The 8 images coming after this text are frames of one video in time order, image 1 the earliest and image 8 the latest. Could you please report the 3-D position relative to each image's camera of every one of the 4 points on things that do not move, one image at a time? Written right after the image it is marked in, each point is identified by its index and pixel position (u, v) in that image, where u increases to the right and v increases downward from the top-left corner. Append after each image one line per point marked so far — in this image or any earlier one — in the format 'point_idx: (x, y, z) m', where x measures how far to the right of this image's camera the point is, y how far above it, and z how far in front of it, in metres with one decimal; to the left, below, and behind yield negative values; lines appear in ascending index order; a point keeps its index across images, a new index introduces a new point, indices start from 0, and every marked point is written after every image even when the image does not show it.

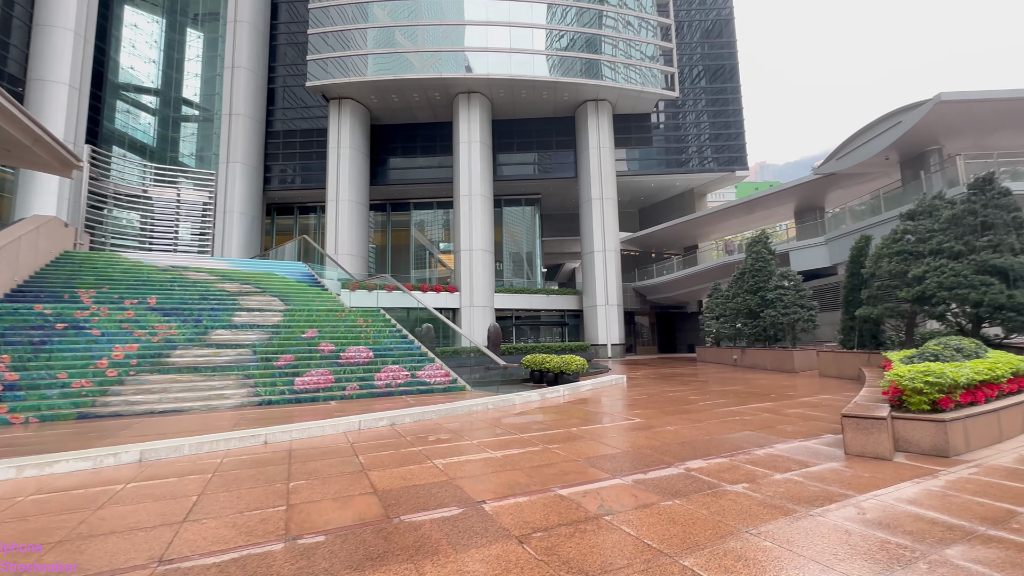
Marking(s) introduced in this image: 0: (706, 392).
0: (+4.6, -2.5, +10.7) m
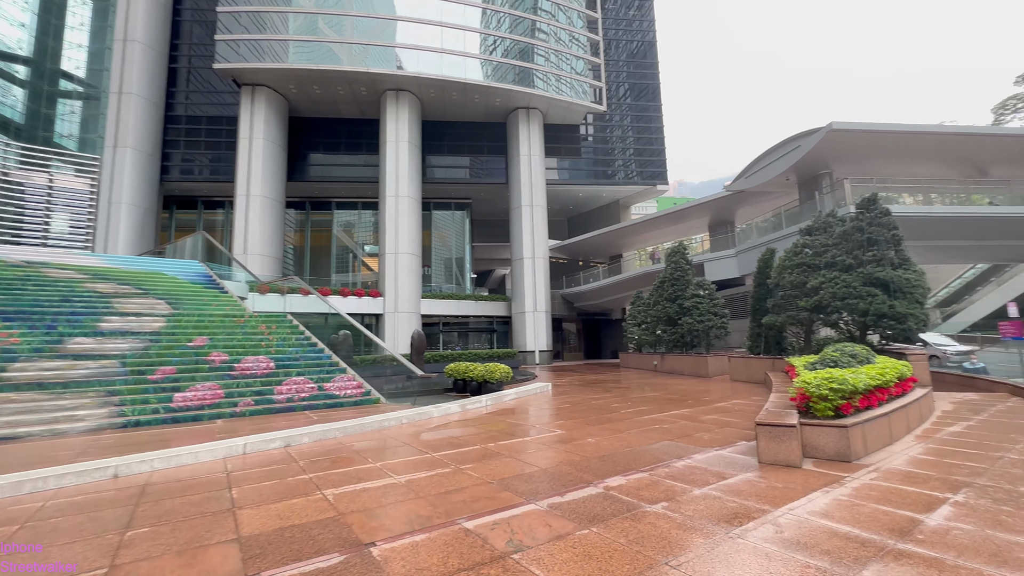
0: (+2.8, -2.7, +10.8) m
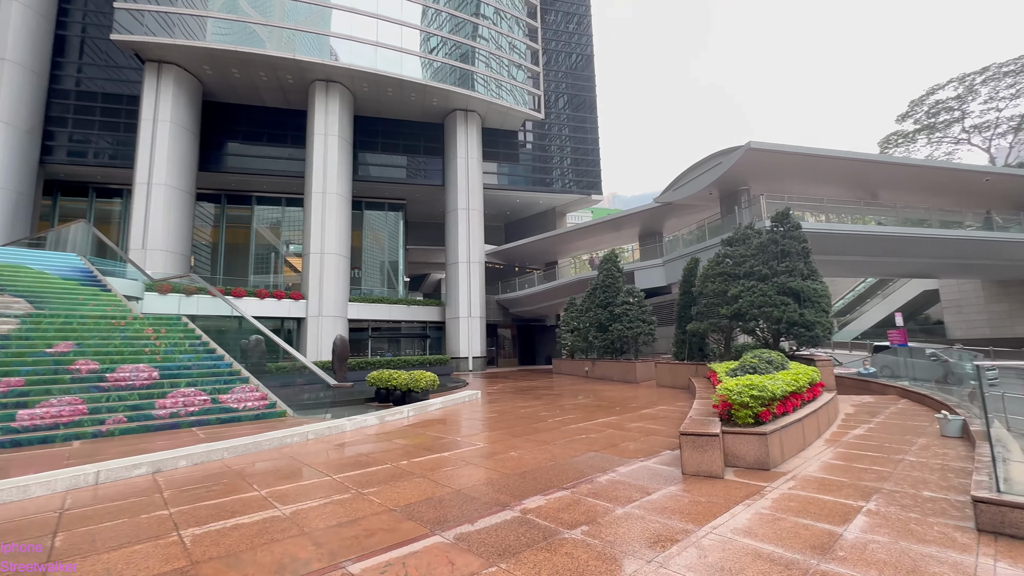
0: (+1.1, -2.8, +10.6) m
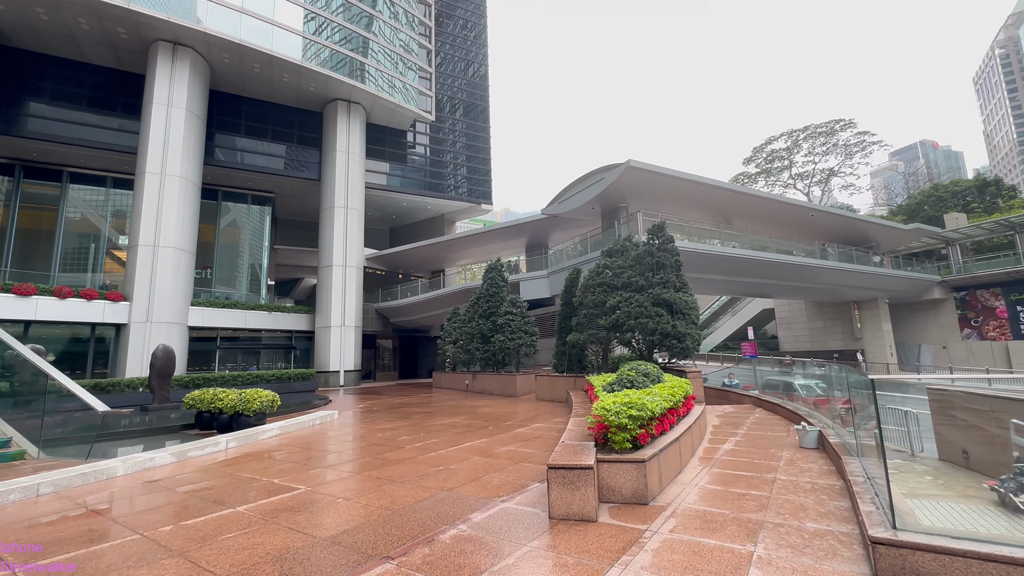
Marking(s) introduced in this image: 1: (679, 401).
0: (-1.8, -2.9, +9.4) m
1: (+2.1, -1.5, +5.7) m
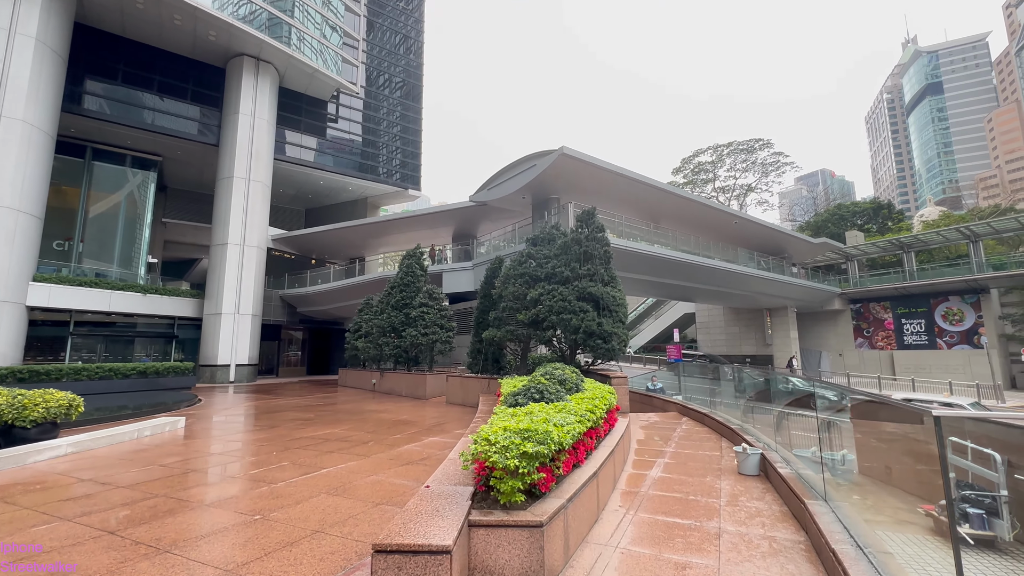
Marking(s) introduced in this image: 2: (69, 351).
0: (-3.6, -2.5, +7.5) m
1: (+0.9, -1.3, +4.5) m
2: (-19.6, -2.8, +19.9) m
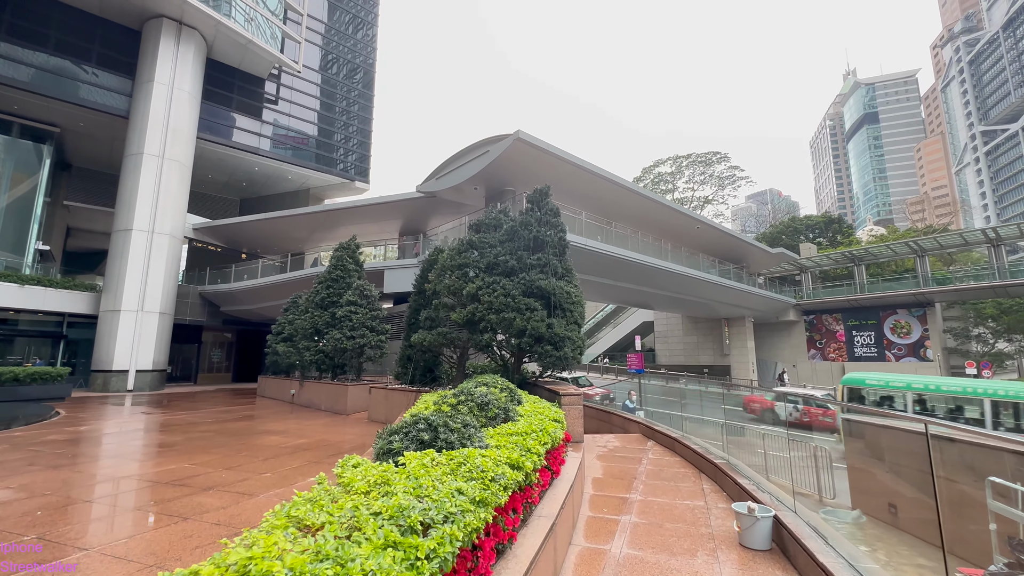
0: (-4.6, -2.3, +5.4) m
1: (+0.1, -1.1, +2.8) m
2: (-21.6, -2.4, +16.3) m
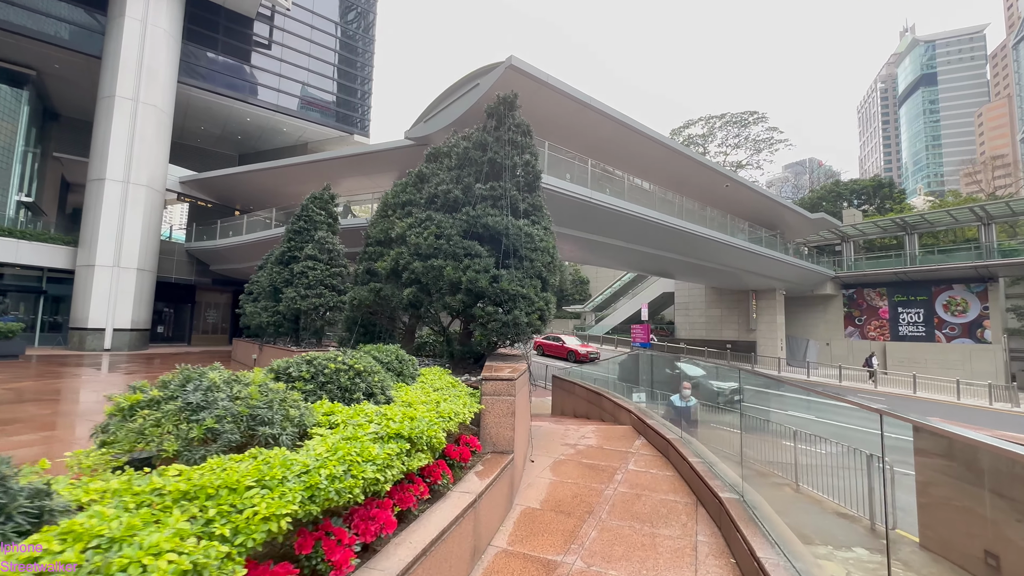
0: (-5.4, -1.6, +3.9) m
1: (-0.8, -0.7, +1.0) m
2: (-21.8, -0.6, +15.7) m
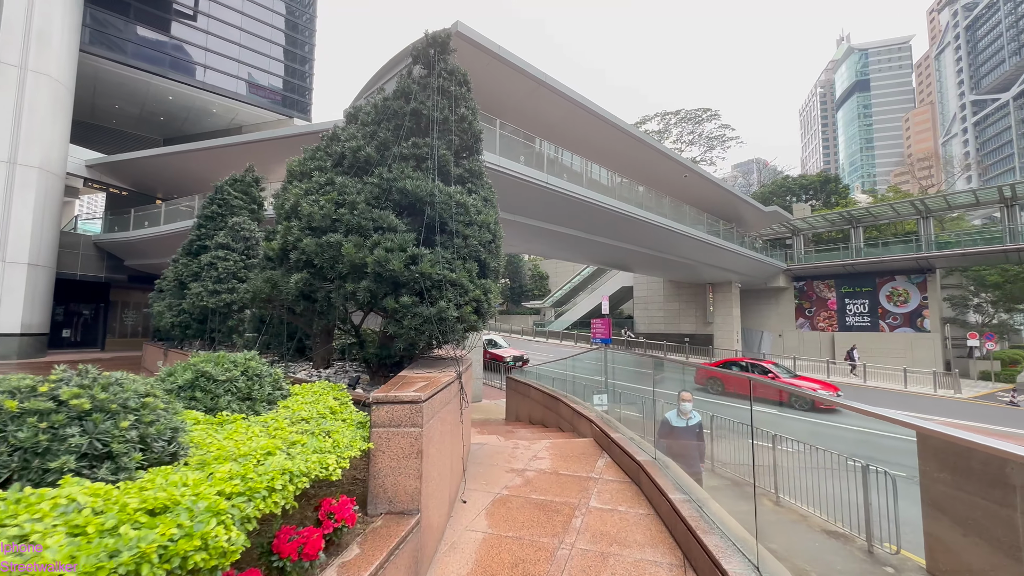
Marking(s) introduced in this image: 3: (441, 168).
0: (-5.9, -1.5, +2.4) m
1: (-1.0, -0.6, -0.2) m
2: (-23.2, -0.6, +12.7) m
3: (-0.6, +1.1, +4.5) m
